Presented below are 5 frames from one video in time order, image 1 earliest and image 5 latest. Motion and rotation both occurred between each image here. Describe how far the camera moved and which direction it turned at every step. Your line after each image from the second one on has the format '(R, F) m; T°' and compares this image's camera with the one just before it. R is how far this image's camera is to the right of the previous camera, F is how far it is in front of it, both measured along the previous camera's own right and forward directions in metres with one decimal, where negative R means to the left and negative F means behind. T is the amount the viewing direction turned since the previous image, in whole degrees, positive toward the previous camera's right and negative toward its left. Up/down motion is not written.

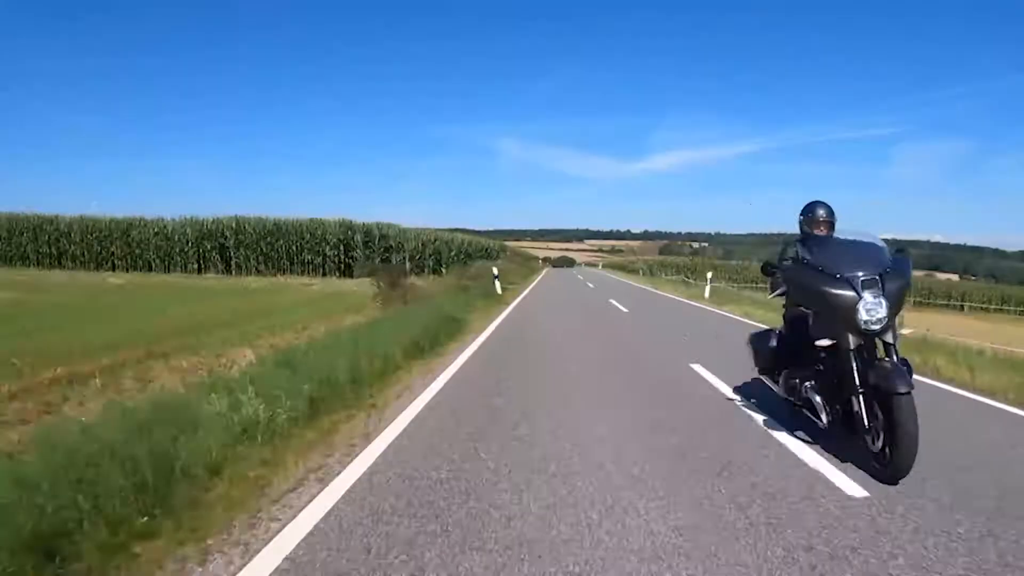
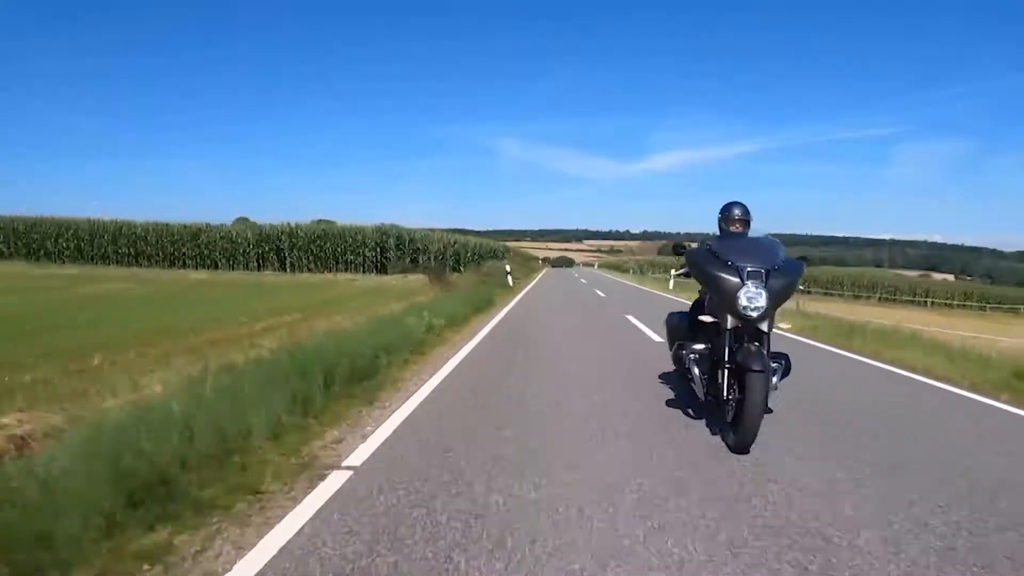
(+0.1, -0.3) m; 0°
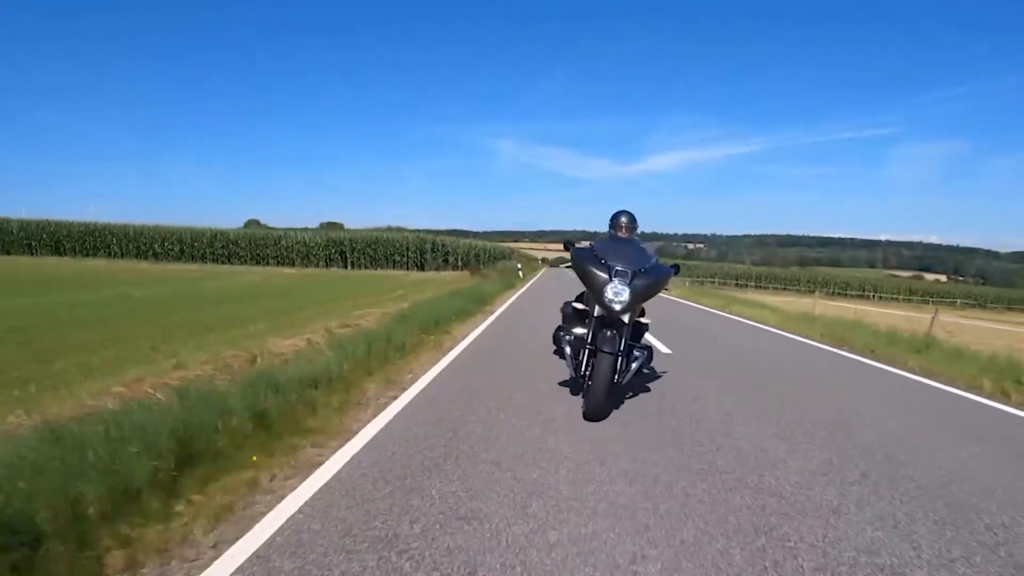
(+0.2, -0.3) m; 0°
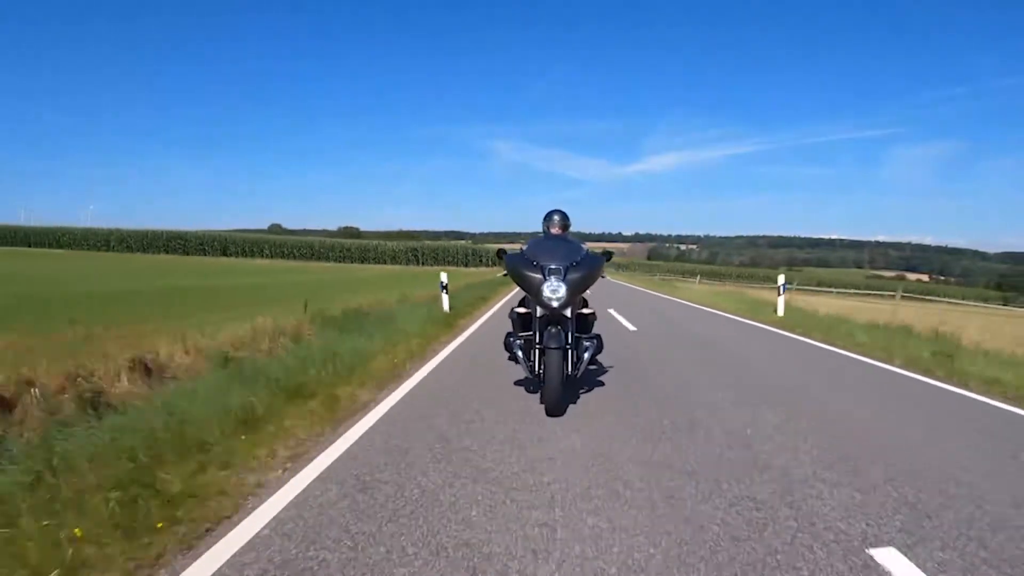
(0.0, -1.5) m; 0°
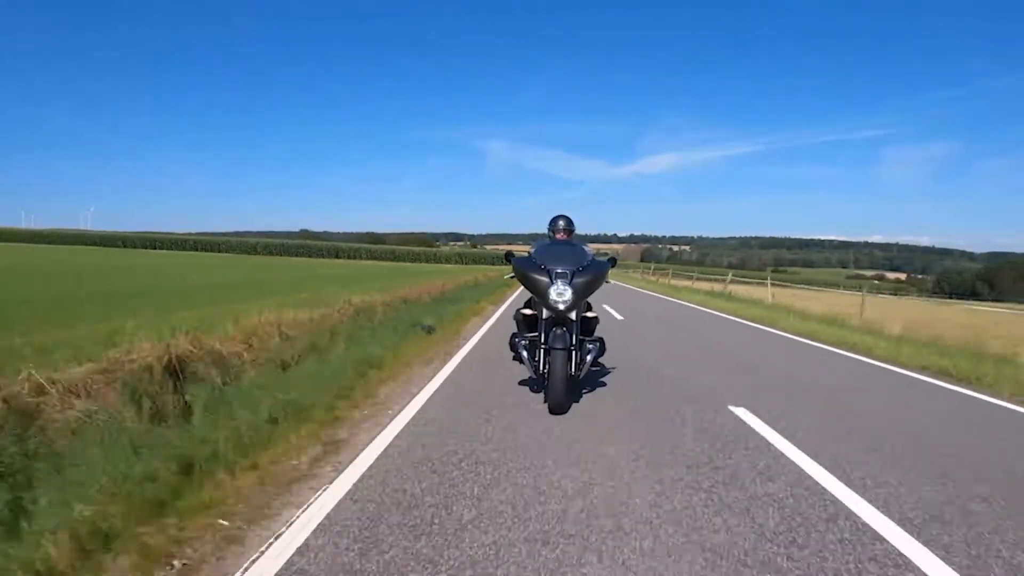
(-0.2, -2.5) m; 0°
